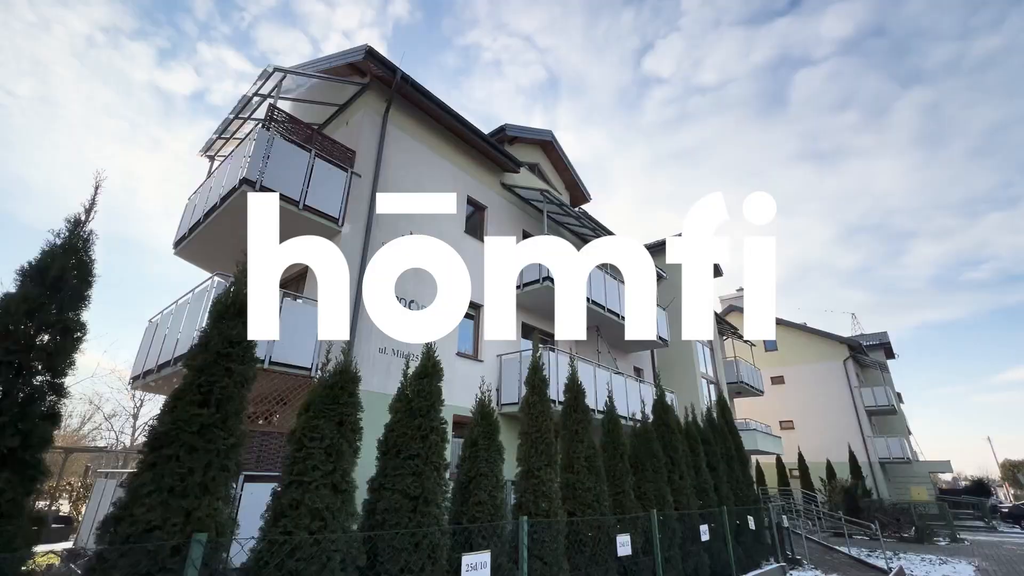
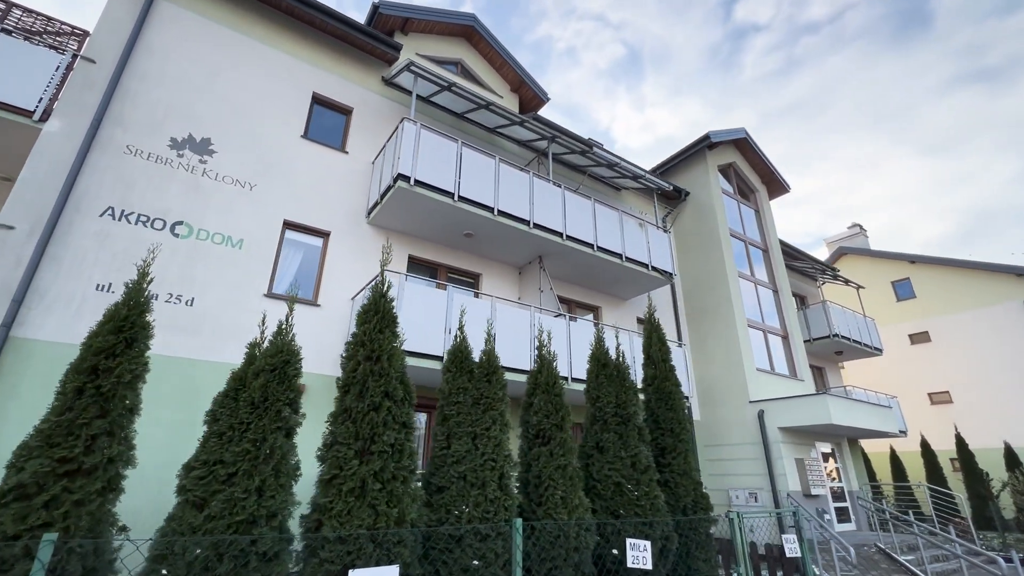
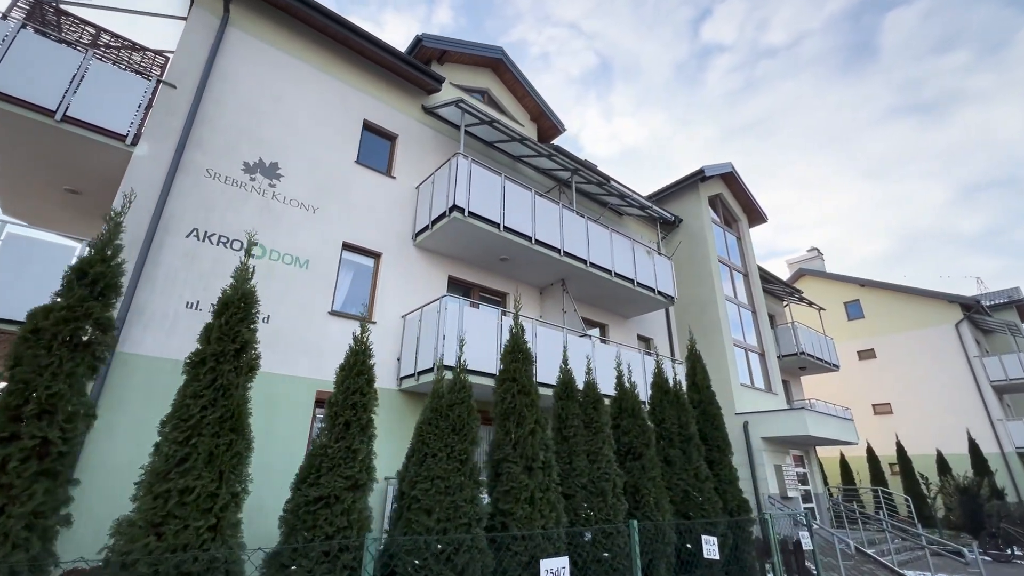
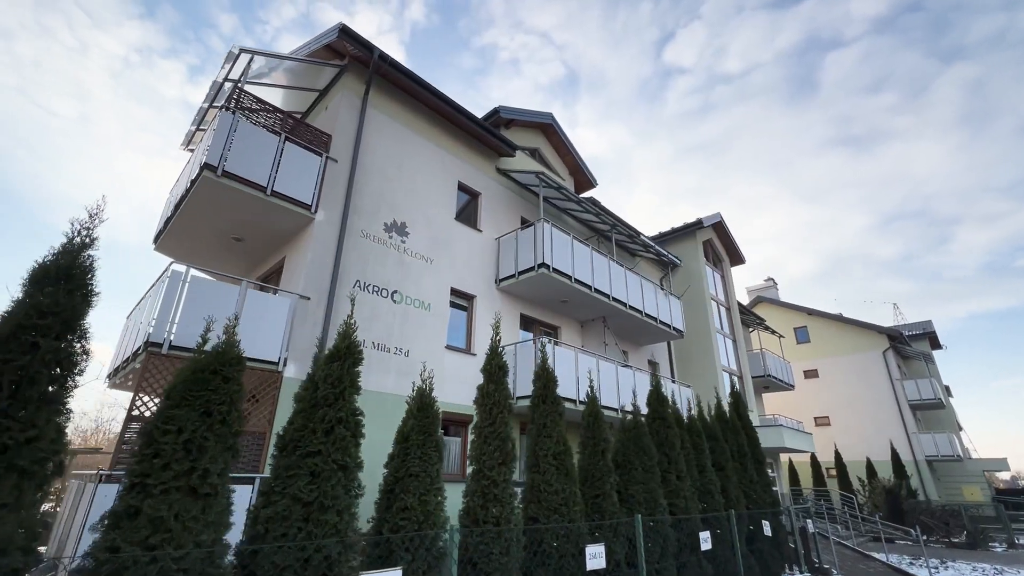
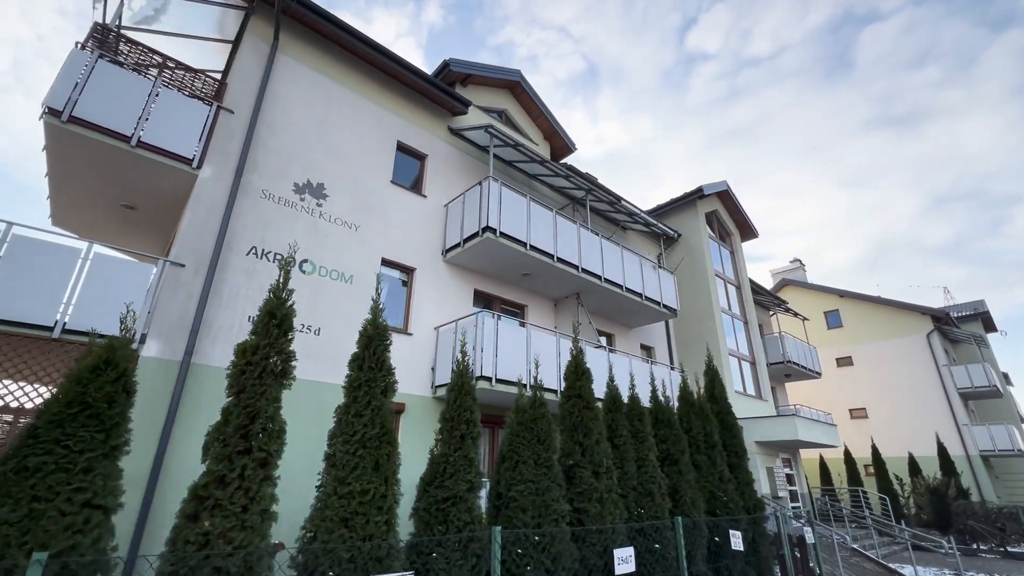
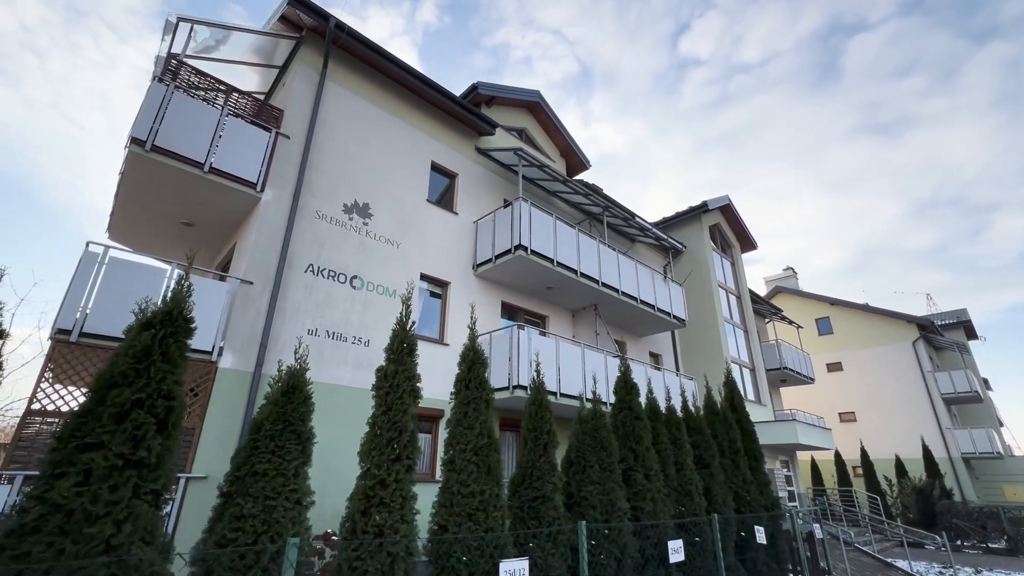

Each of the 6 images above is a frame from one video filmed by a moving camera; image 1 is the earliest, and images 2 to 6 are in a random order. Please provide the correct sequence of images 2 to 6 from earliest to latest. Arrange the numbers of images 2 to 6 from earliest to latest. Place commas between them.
4, 6, 5, 3, 2
